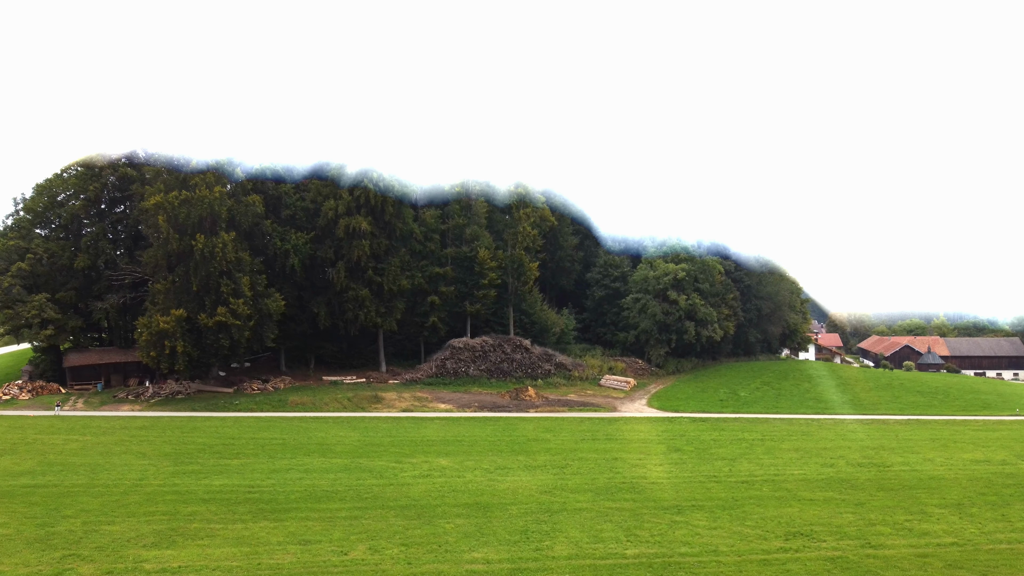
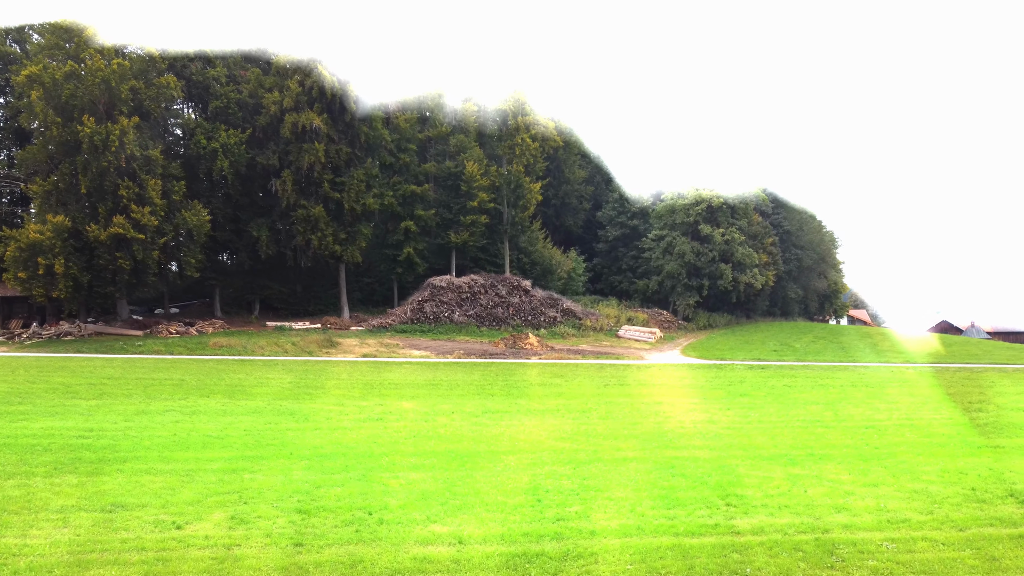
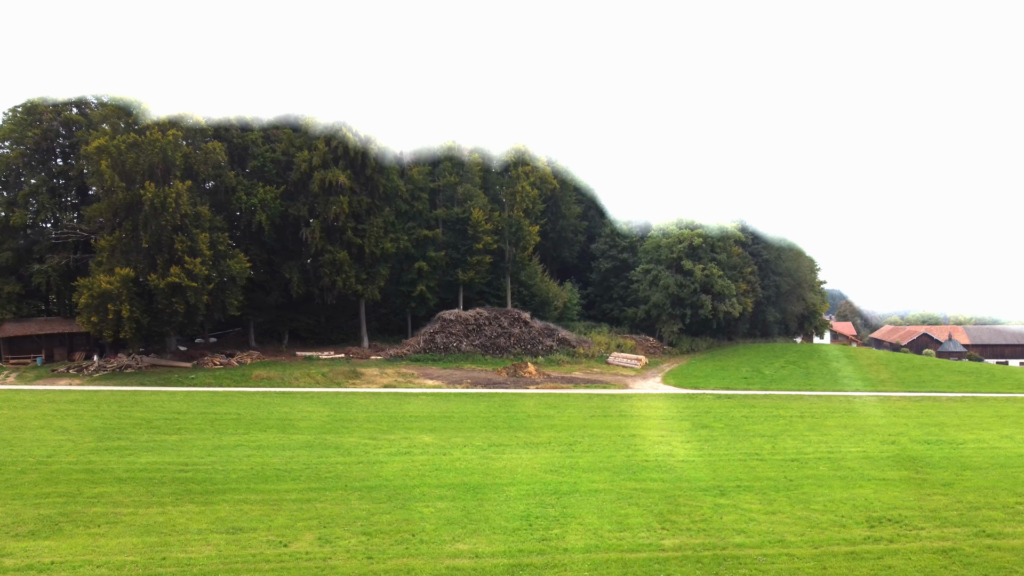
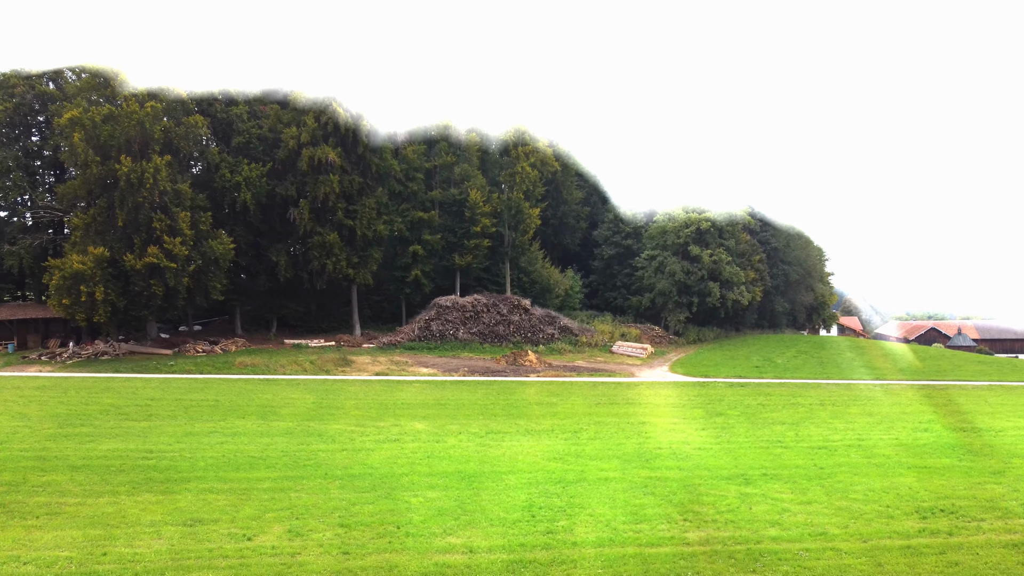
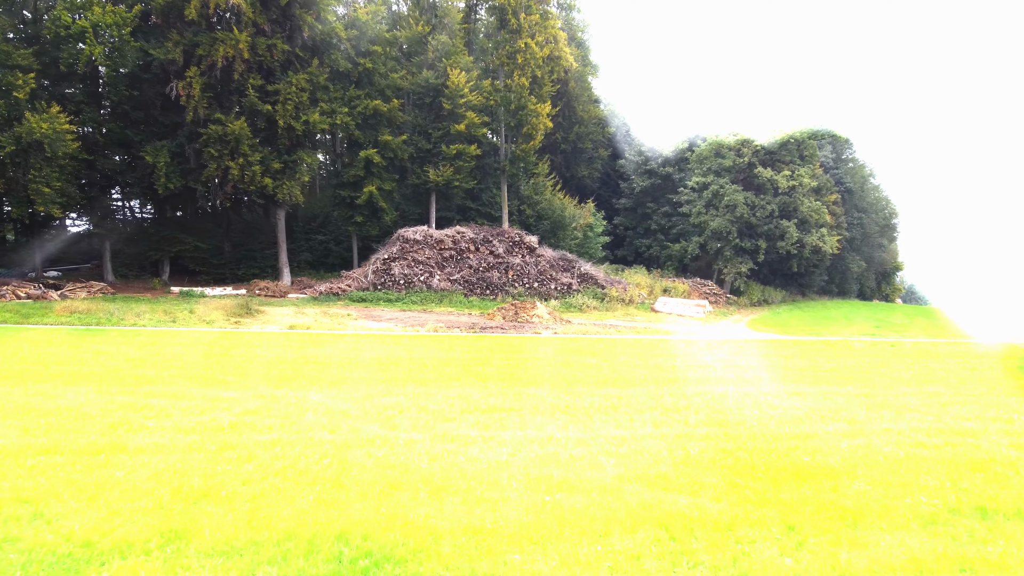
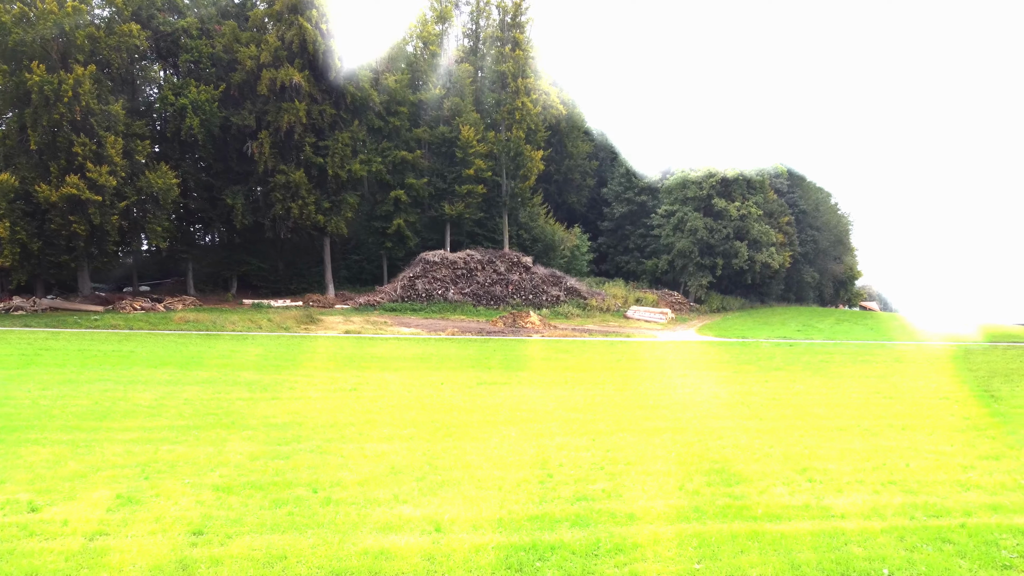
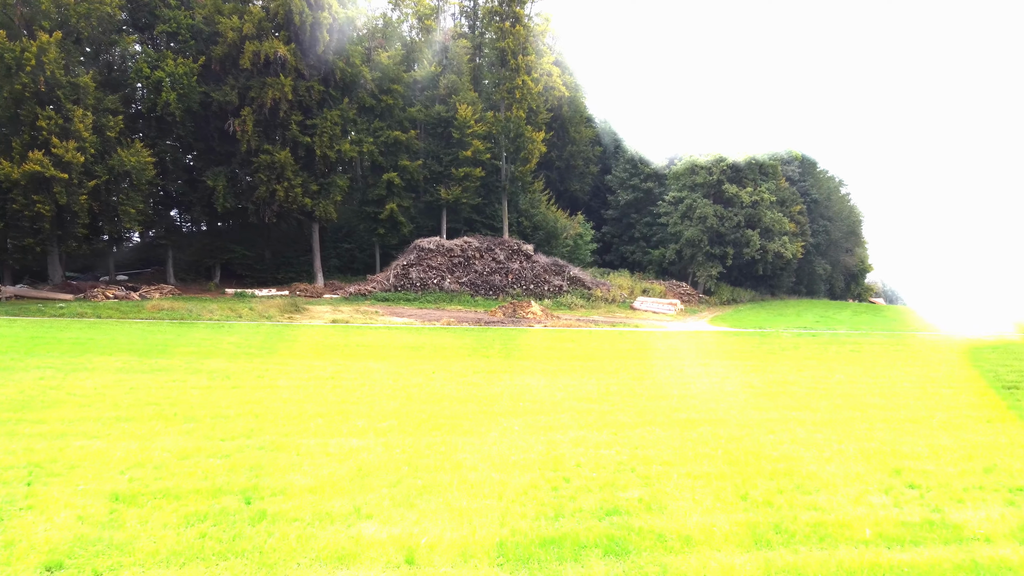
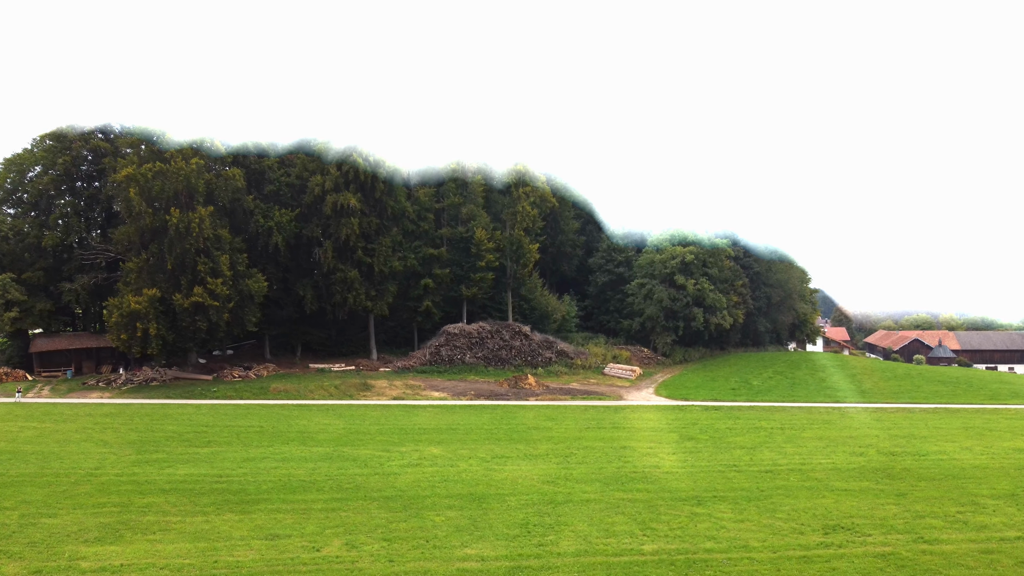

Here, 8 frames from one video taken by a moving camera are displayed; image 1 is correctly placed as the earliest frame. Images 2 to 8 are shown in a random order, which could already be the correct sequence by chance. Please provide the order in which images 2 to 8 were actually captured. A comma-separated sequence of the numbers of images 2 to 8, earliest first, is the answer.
8, 3, 4, 2, 6, 7, 5
